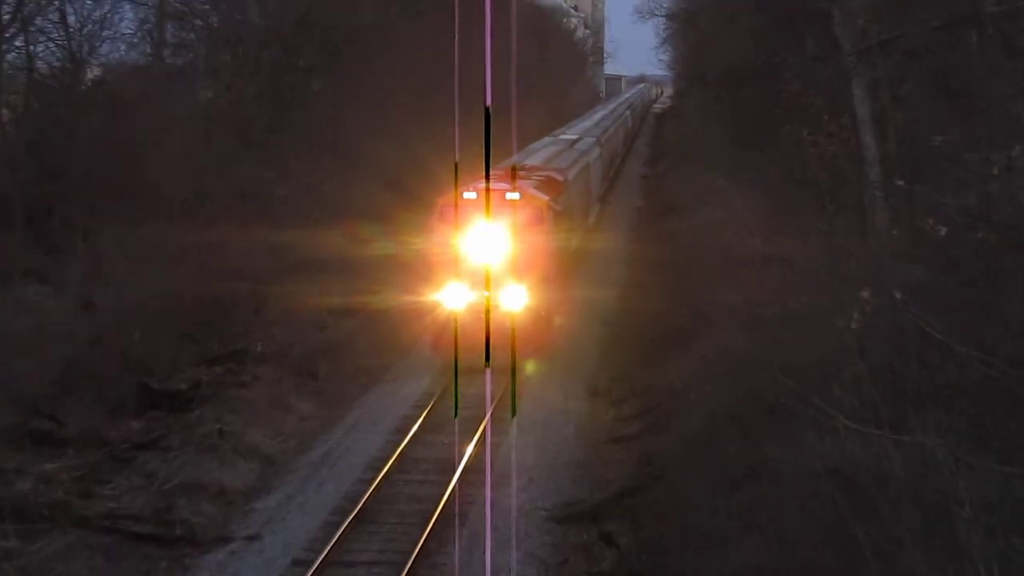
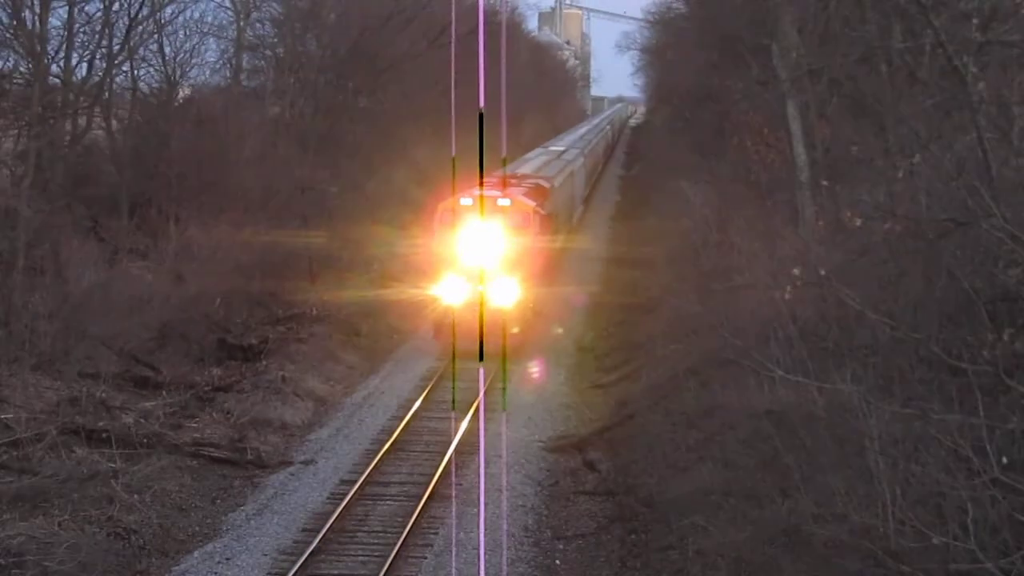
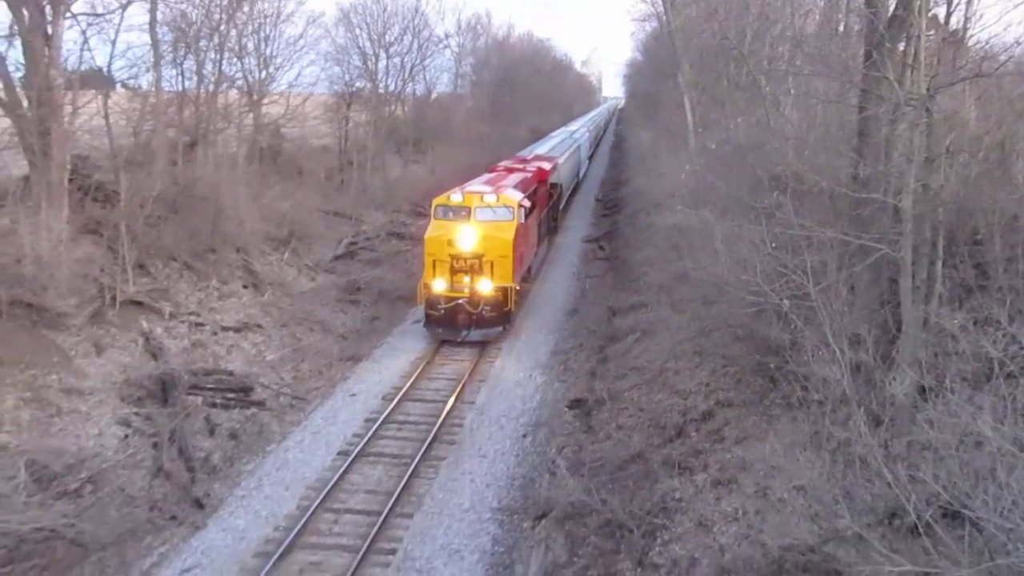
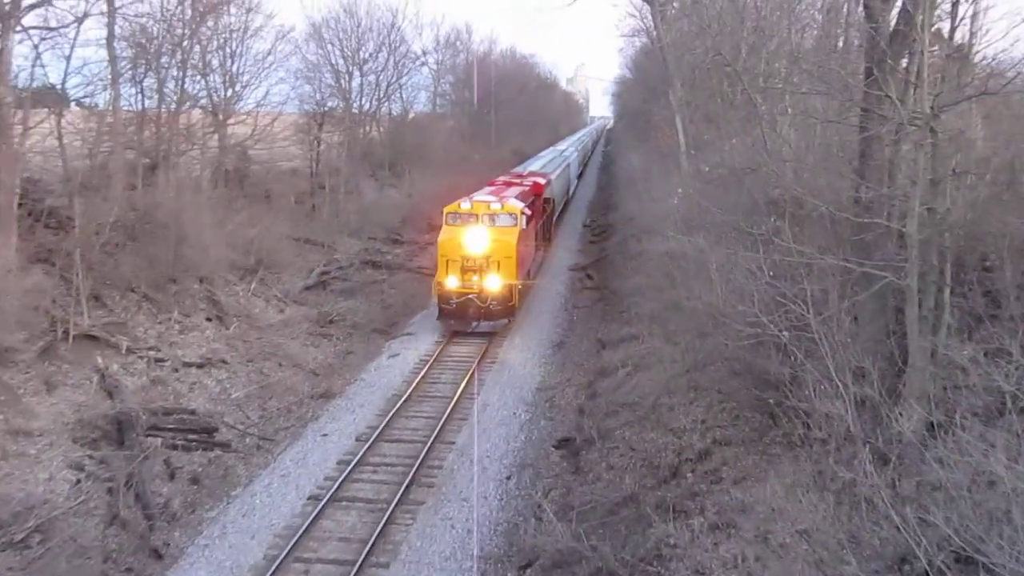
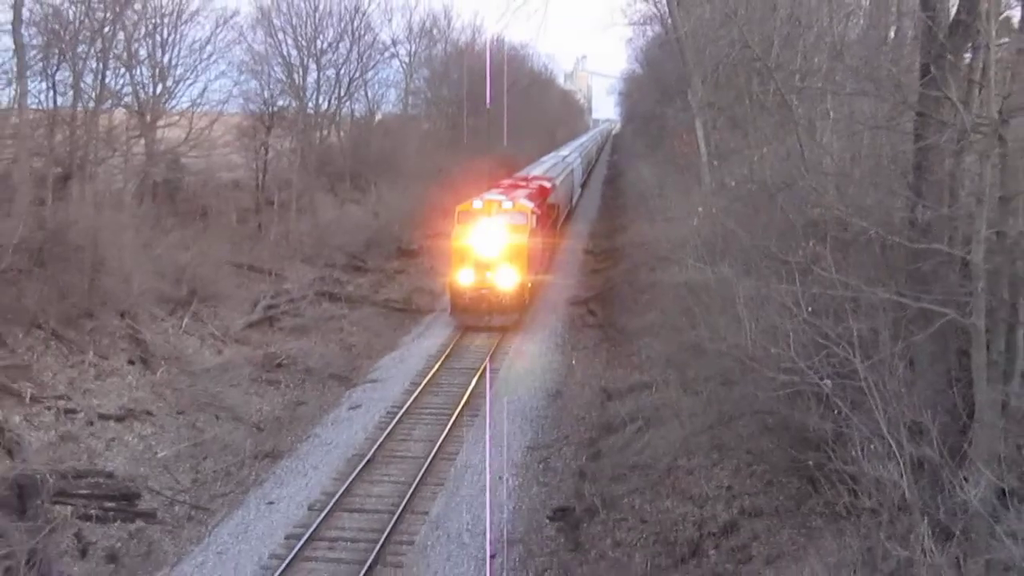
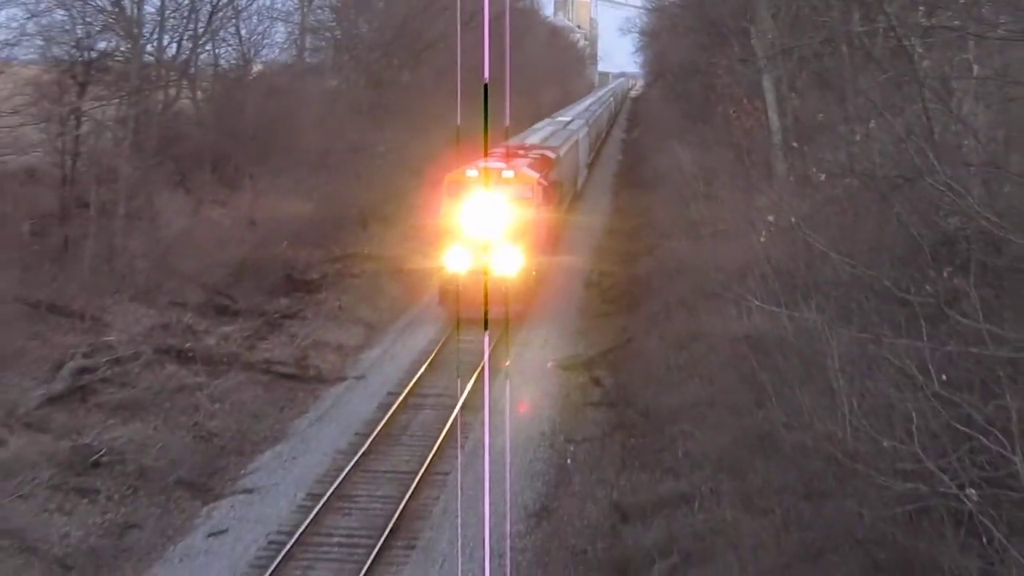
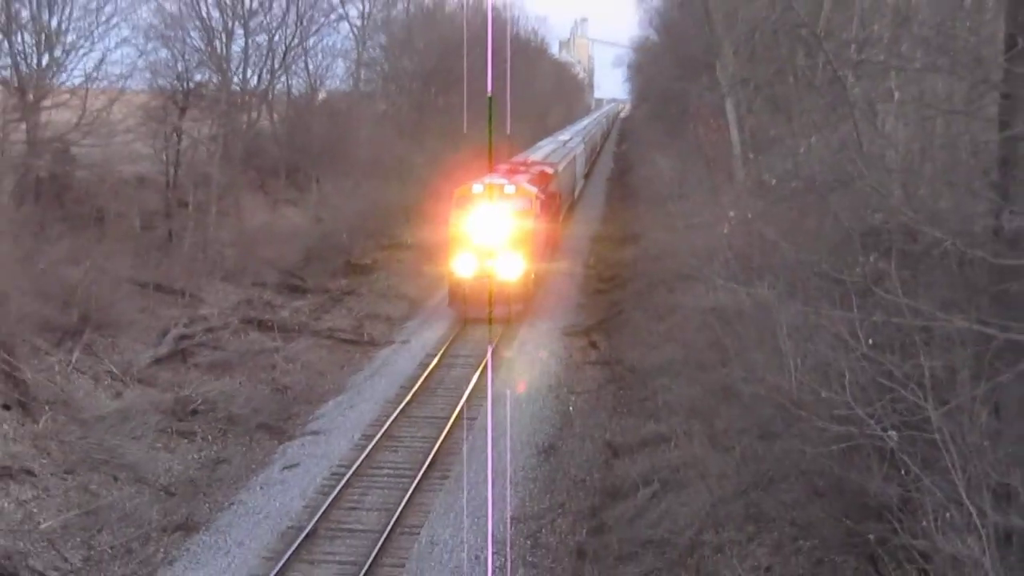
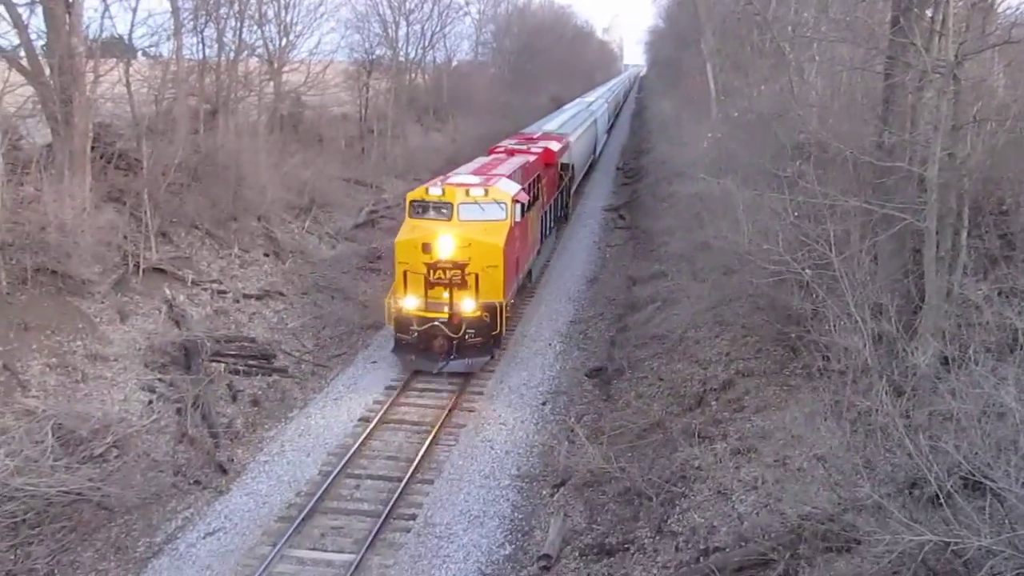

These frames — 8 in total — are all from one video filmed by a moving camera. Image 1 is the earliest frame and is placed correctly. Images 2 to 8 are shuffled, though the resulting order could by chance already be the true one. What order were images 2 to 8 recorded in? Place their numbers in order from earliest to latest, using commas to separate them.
2, 6, 7, 5, 4, 3, 8
